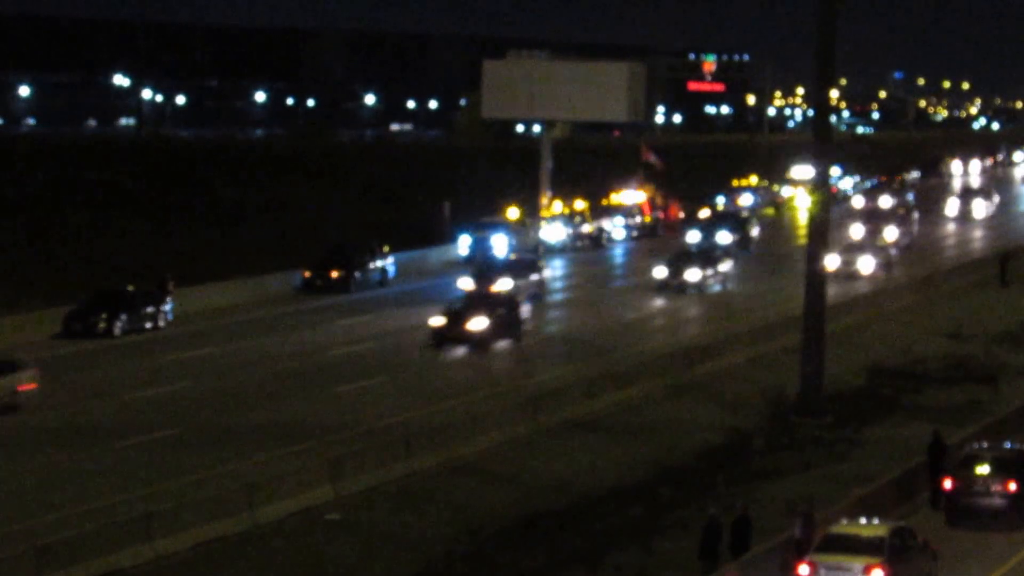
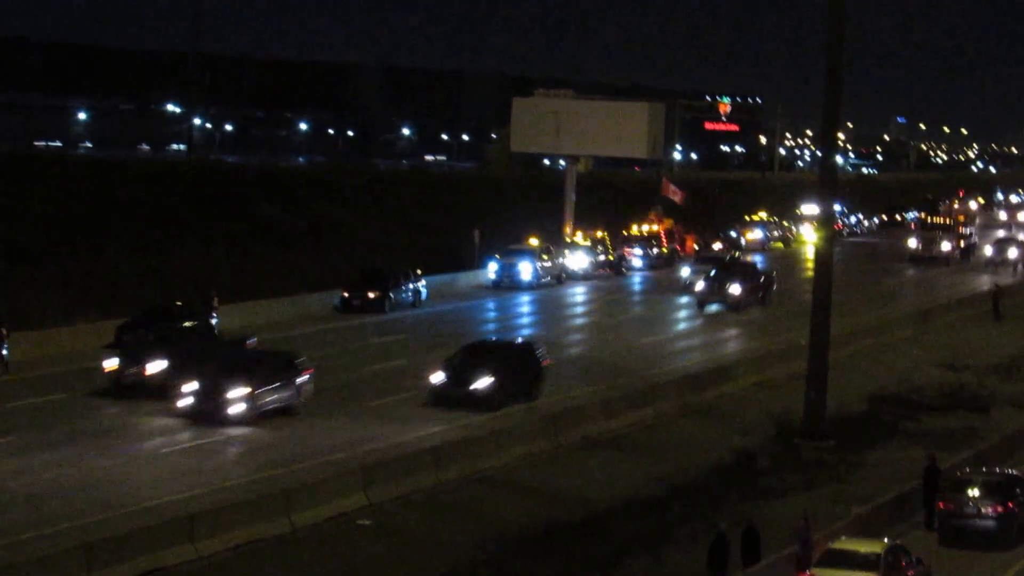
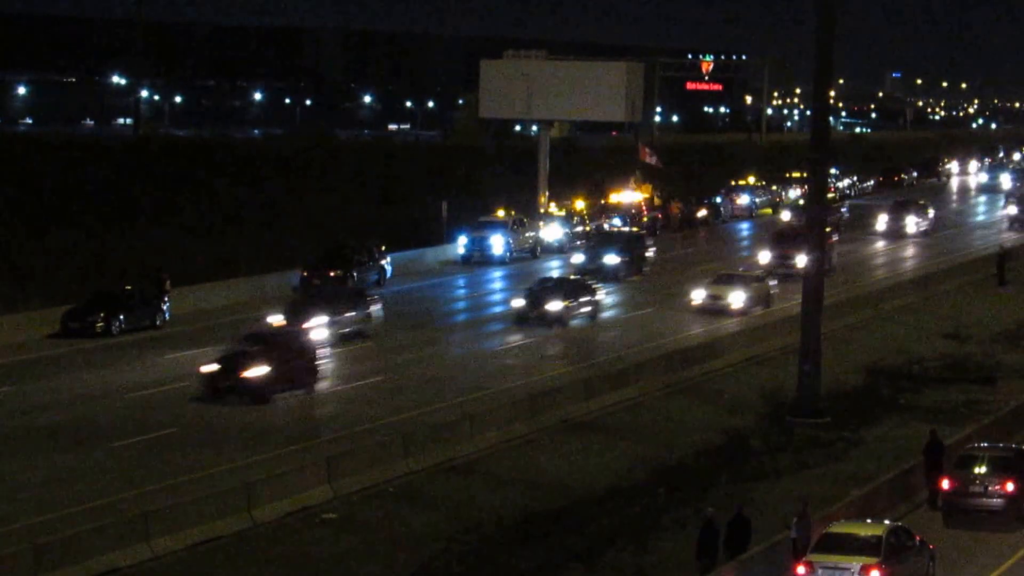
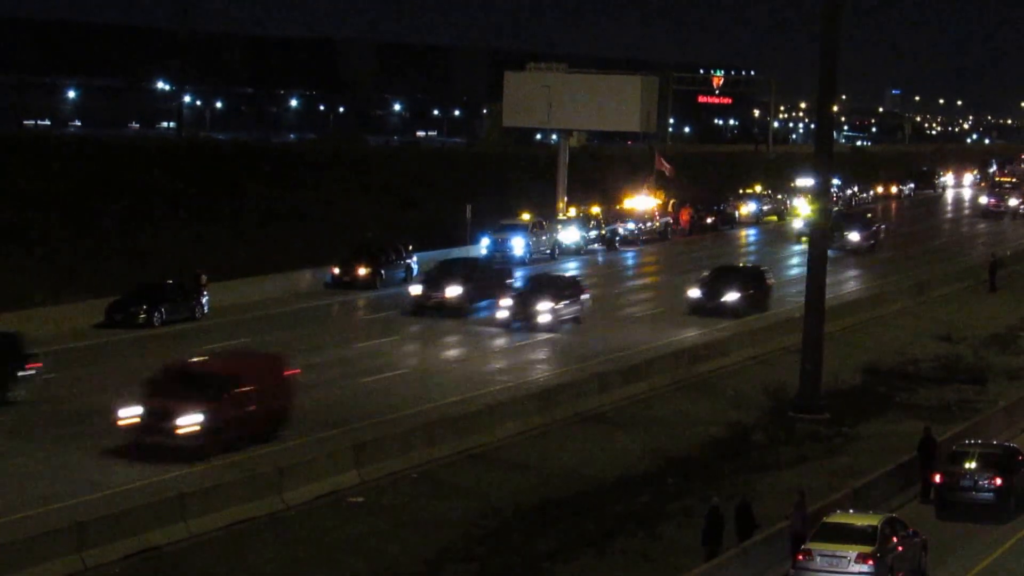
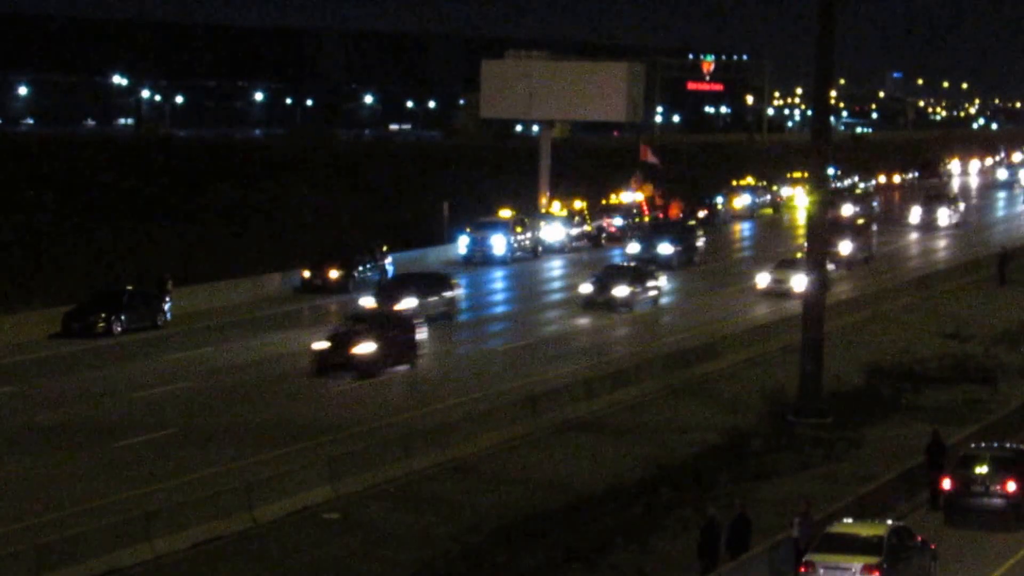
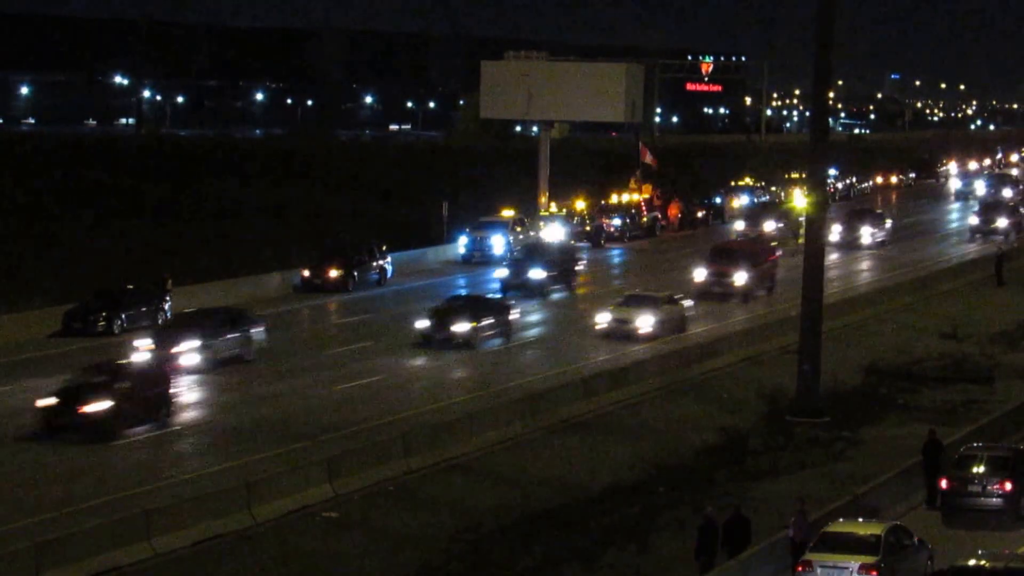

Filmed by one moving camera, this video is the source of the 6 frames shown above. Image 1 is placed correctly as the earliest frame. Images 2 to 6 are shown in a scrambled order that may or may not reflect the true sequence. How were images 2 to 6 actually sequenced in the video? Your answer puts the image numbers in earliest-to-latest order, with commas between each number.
5, 3, 6, 4, 2
